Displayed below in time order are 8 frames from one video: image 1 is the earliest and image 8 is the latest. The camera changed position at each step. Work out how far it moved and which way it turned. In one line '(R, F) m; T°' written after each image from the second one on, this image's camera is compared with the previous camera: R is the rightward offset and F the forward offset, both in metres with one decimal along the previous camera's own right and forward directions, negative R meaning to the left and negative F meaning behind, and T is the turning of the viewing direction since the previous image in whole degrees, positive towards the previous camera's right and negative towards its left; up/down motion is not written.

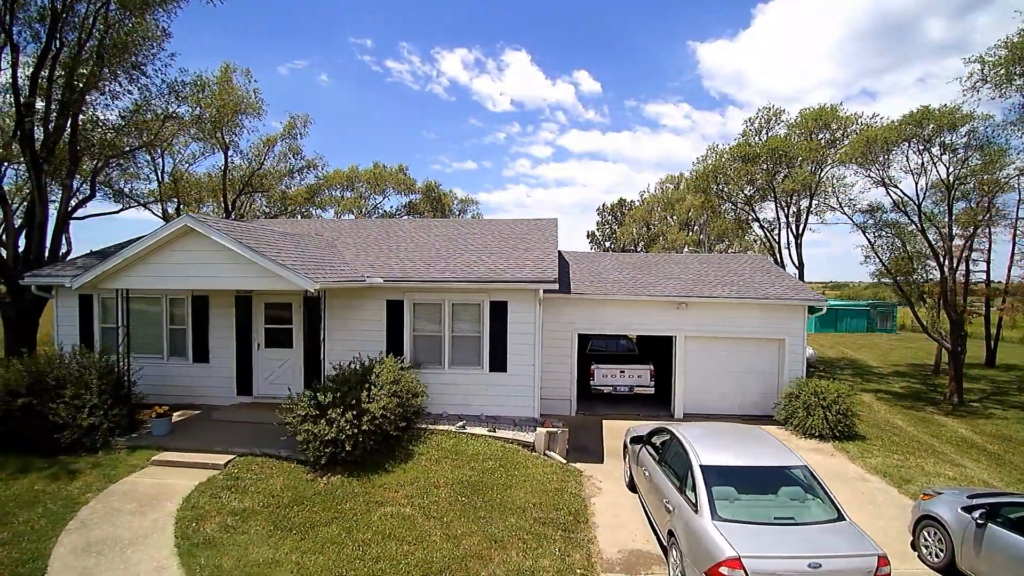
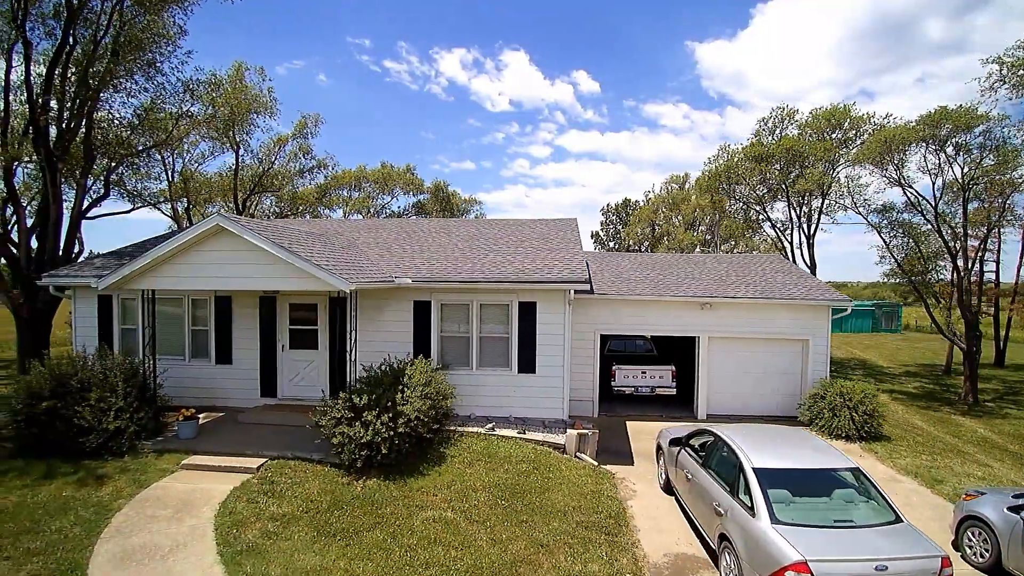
(-0.6, +0.1) m; 0°
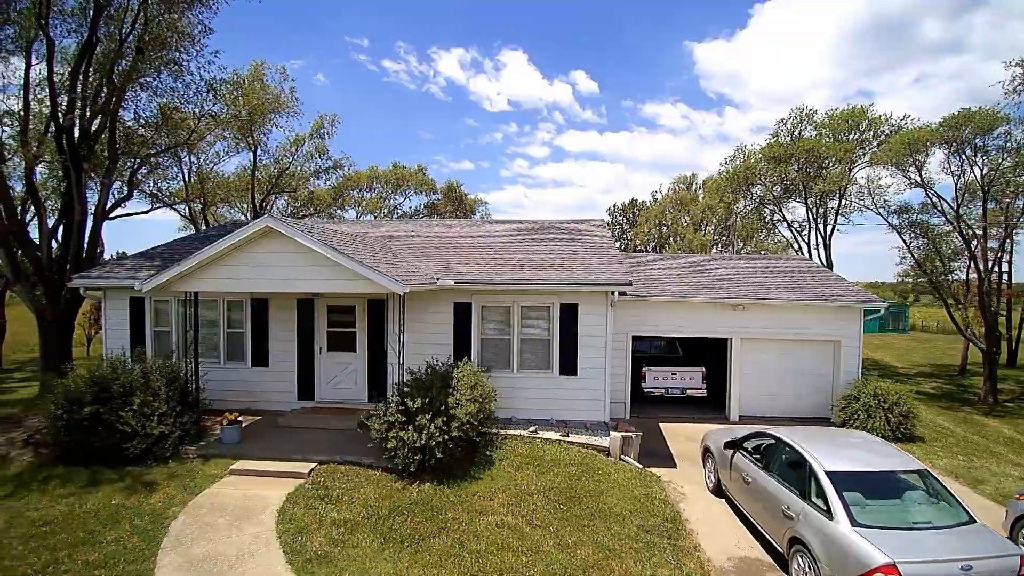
(-0.9, +0.1) m; 0°
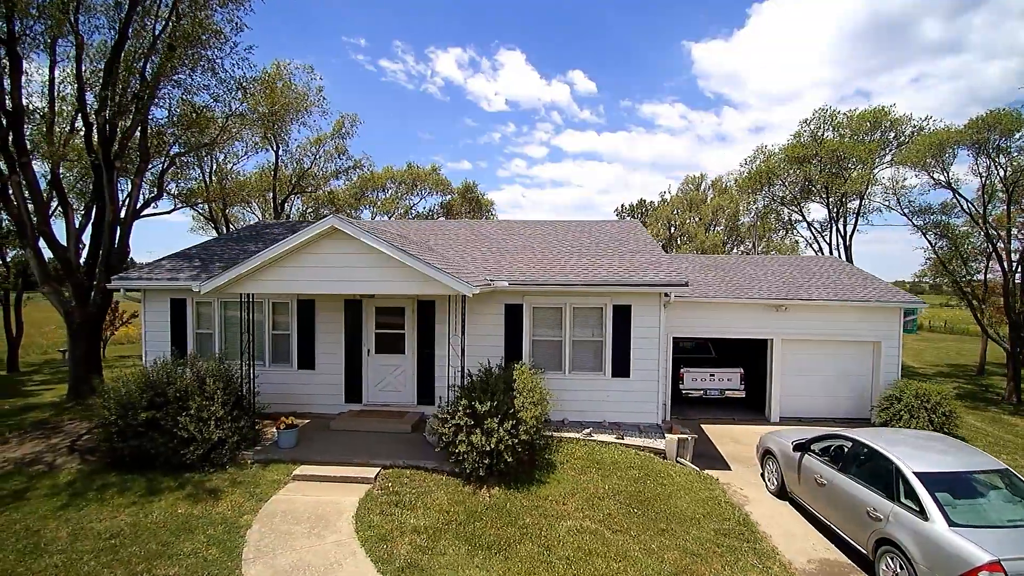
(-1.1, +0.1) m; +1°
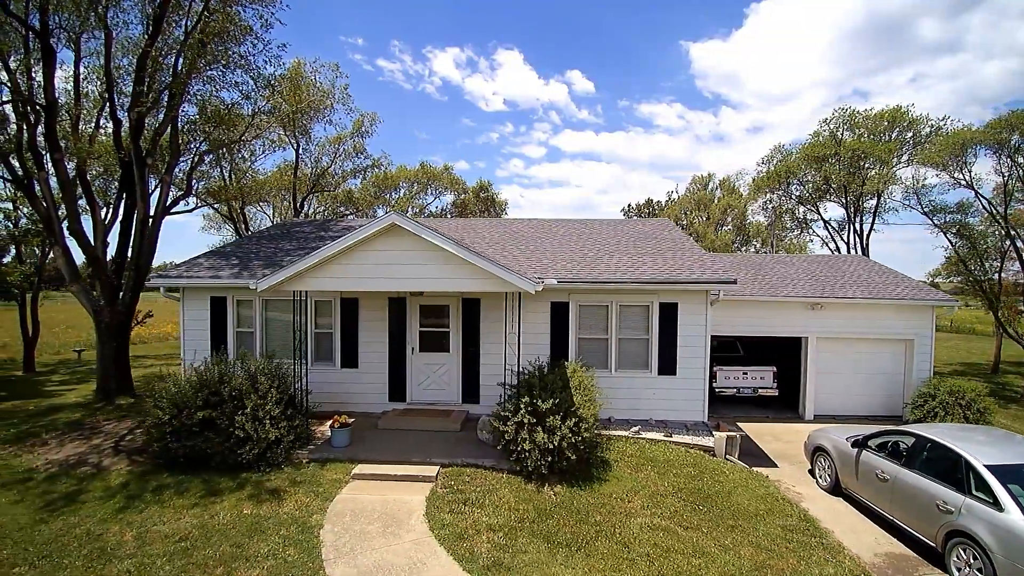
(-1.0, 0.0) m; +1°
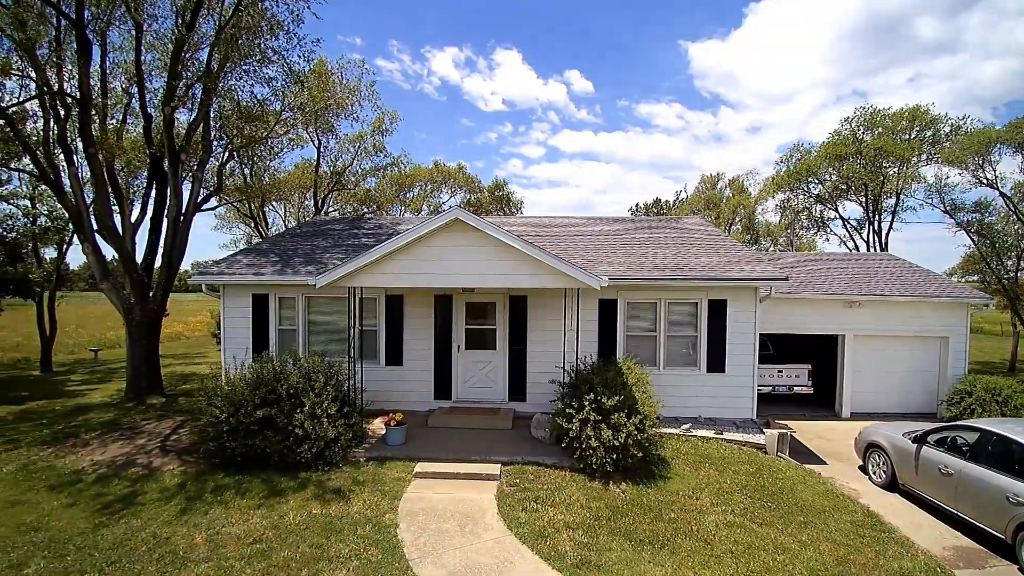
(-1.0, +0.1) m; +1°
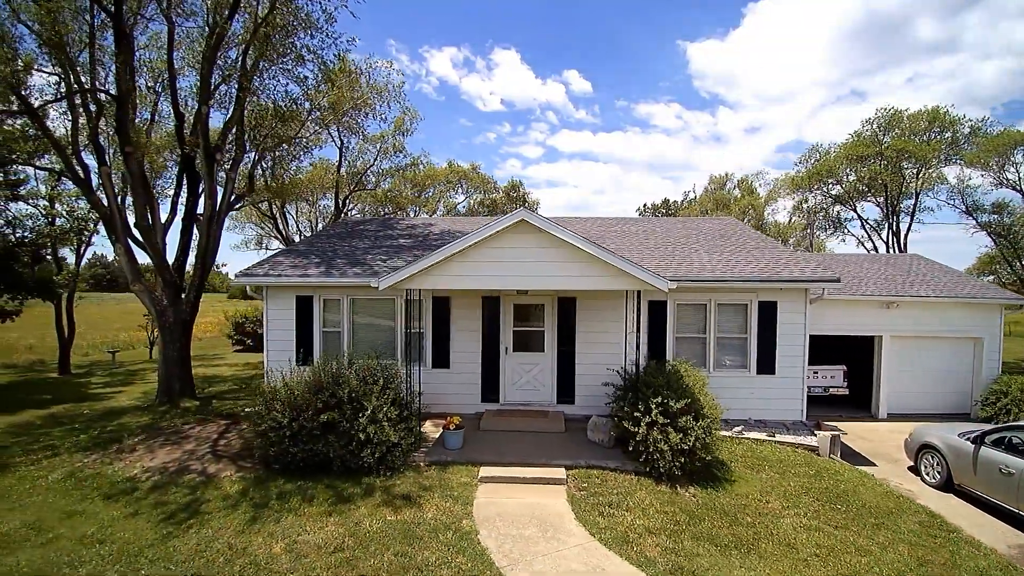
(-1.0, +0.1) m; +1°
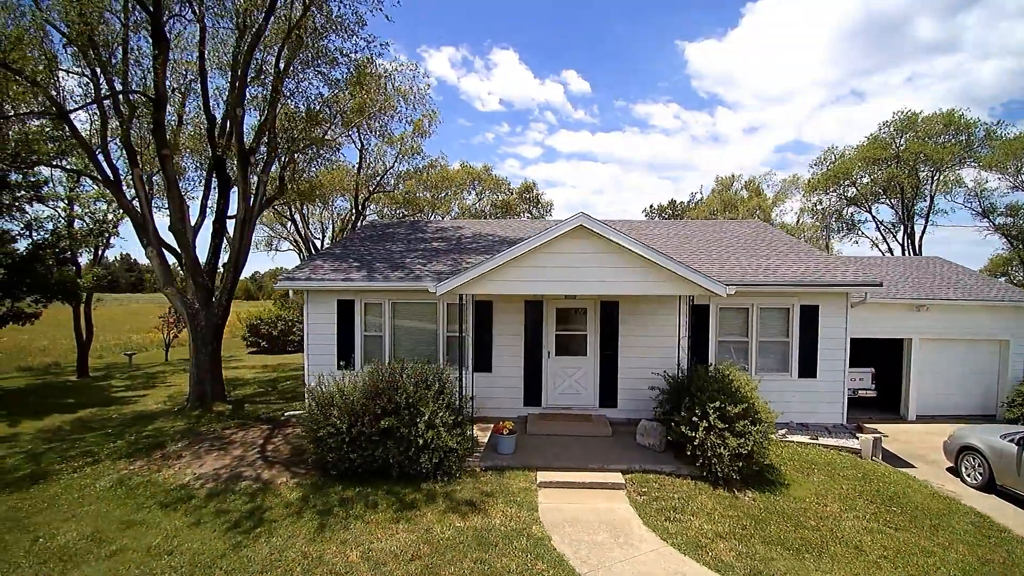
(-0.9, 0.0) m; +1°
